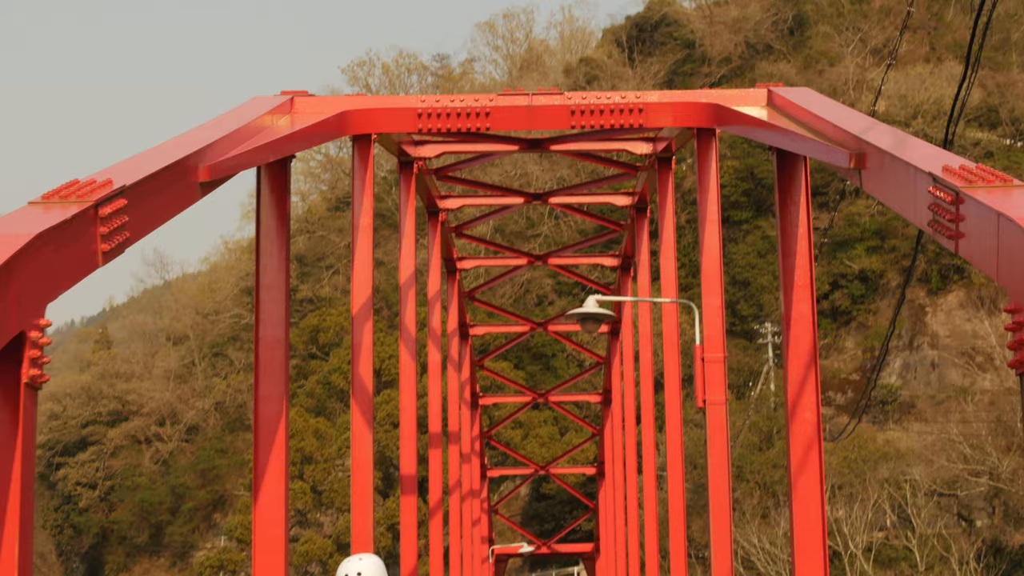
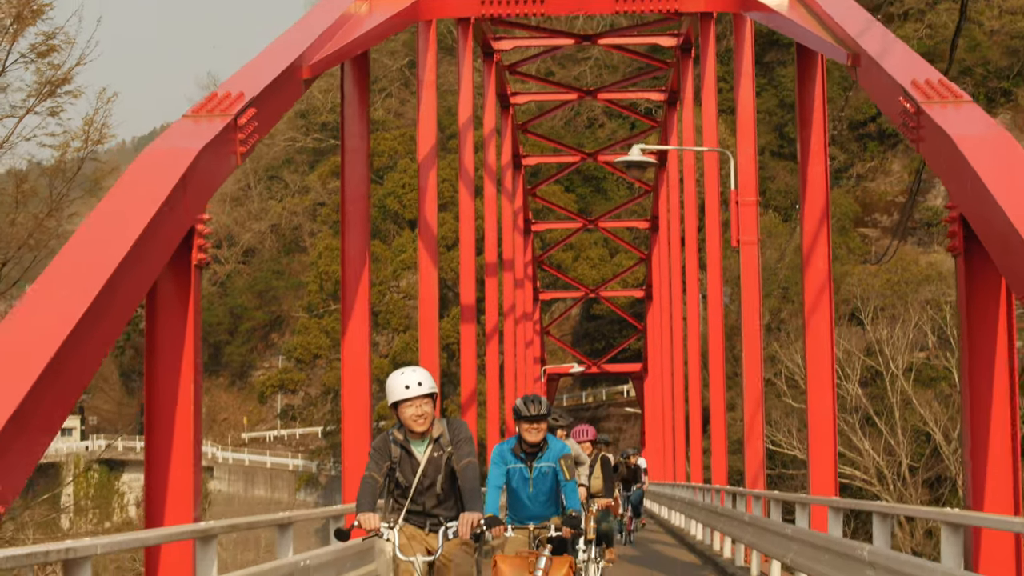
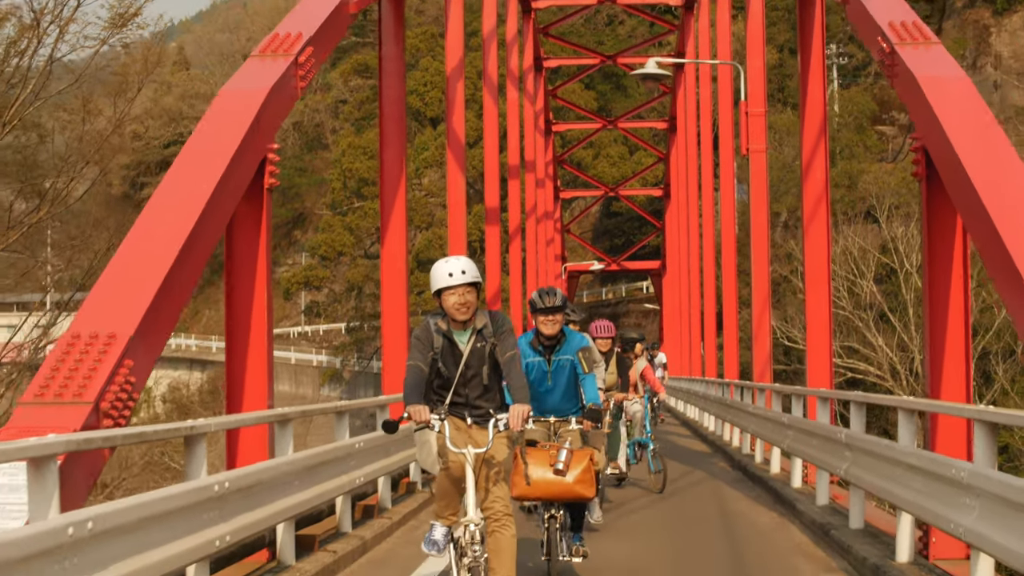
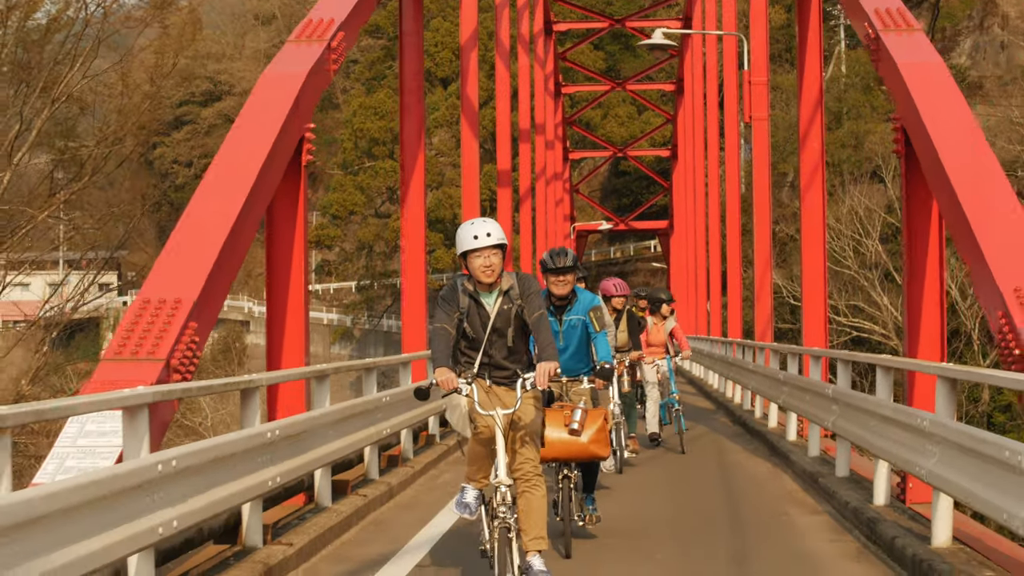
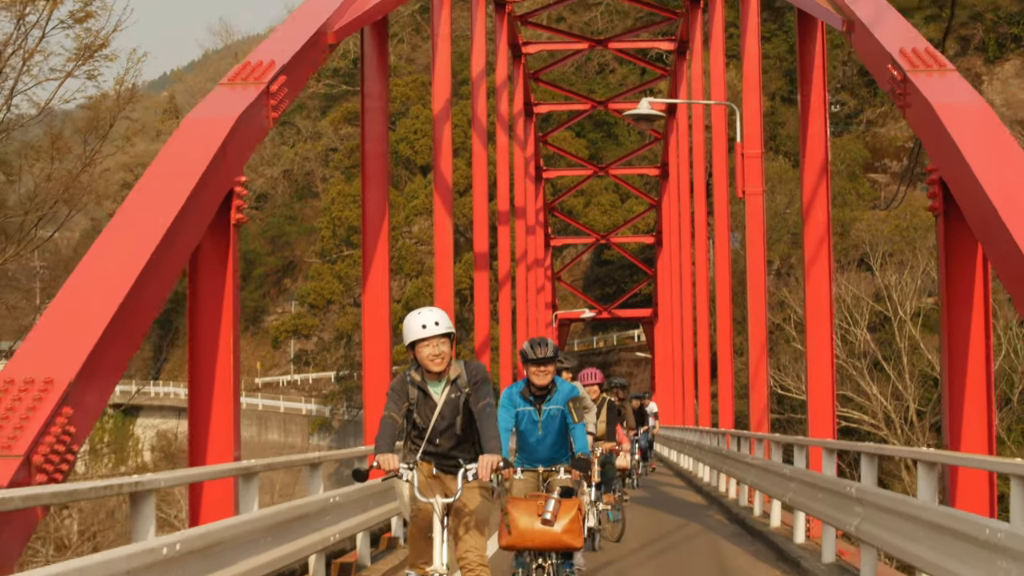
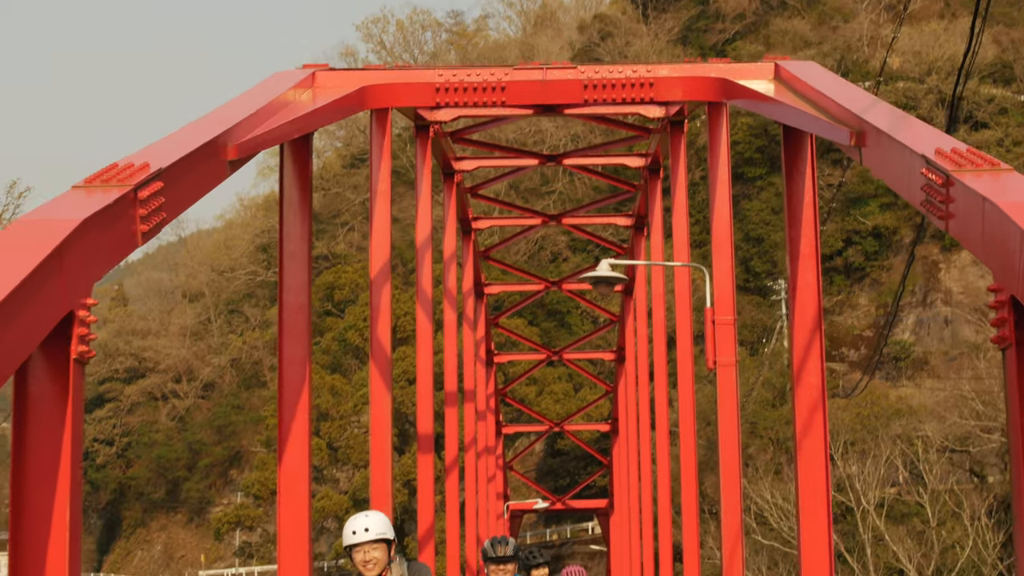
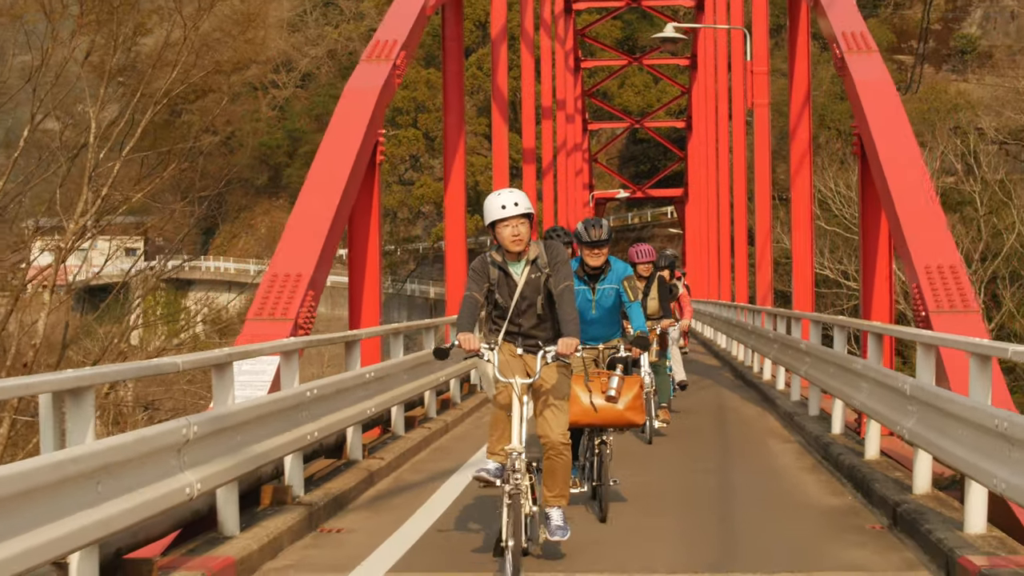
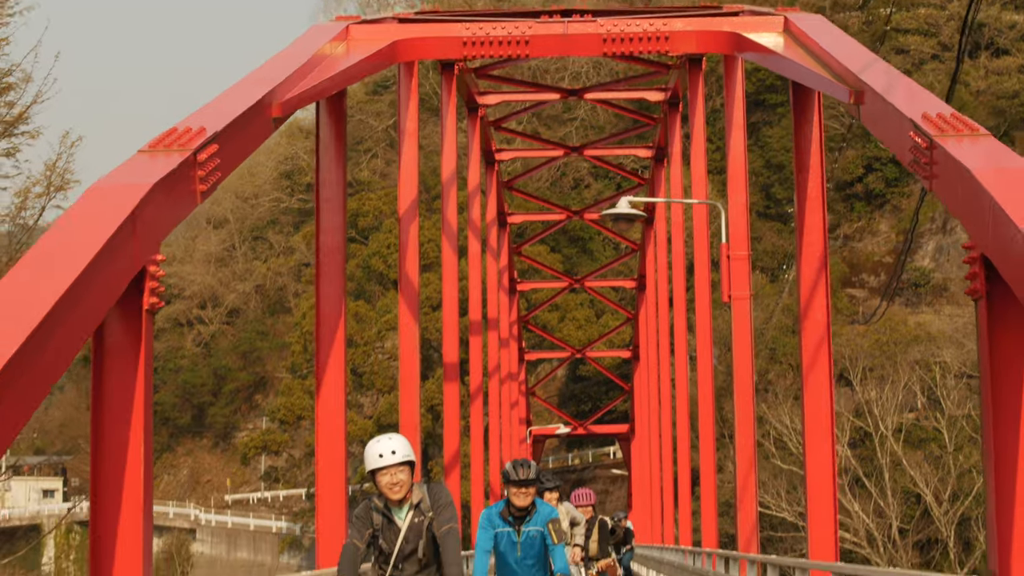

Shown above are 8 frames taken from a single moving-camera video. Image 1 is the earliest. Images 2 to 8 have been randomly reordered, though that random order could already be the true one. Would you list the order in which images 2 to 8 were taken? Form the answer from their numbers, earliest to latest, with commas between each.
6, 8, 2, 5, 3, 4, 7
